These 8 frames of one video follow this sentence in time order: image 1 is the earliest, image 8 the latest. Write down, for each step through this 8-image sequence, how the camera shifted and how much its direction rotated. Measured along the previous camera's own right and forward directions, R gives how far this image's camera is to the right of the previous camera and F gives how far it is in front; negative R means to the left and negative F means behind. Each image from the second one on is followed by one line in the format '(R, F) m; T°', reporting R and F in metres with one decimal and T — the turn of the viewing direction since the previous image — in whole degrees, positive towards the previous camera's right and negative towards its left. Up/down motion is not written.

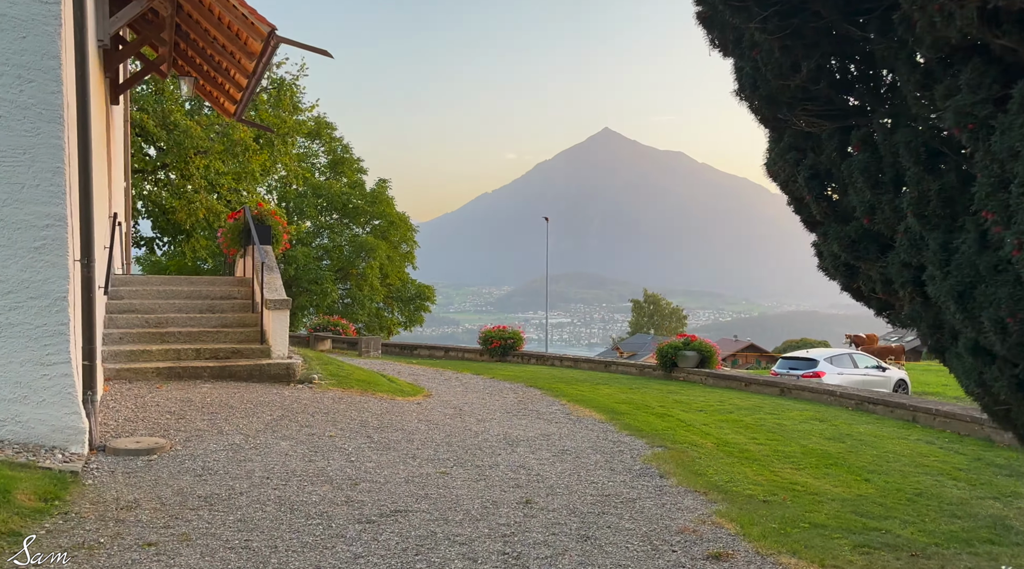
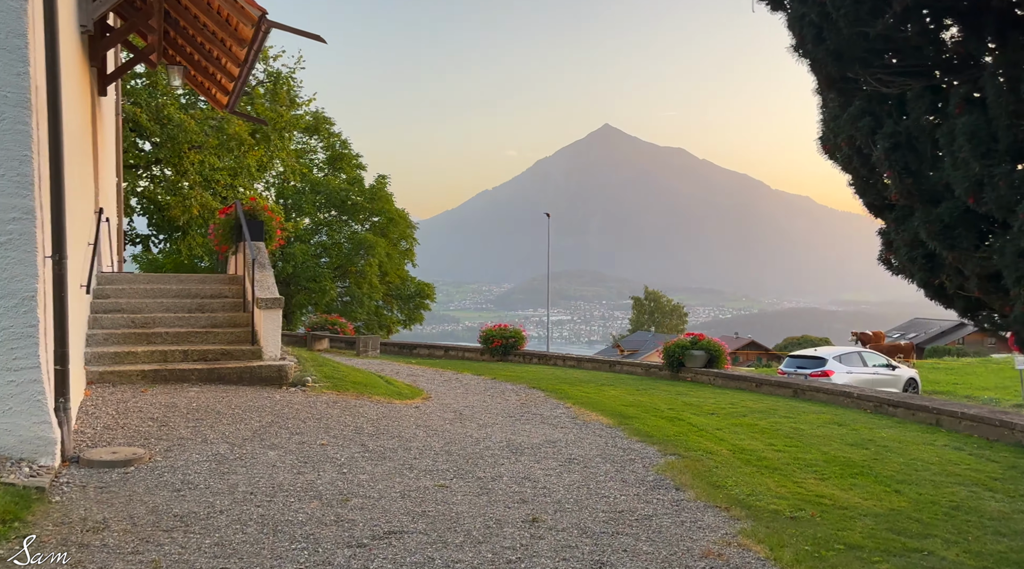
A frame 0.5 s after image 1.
(0.0, +0.5) m; 0°
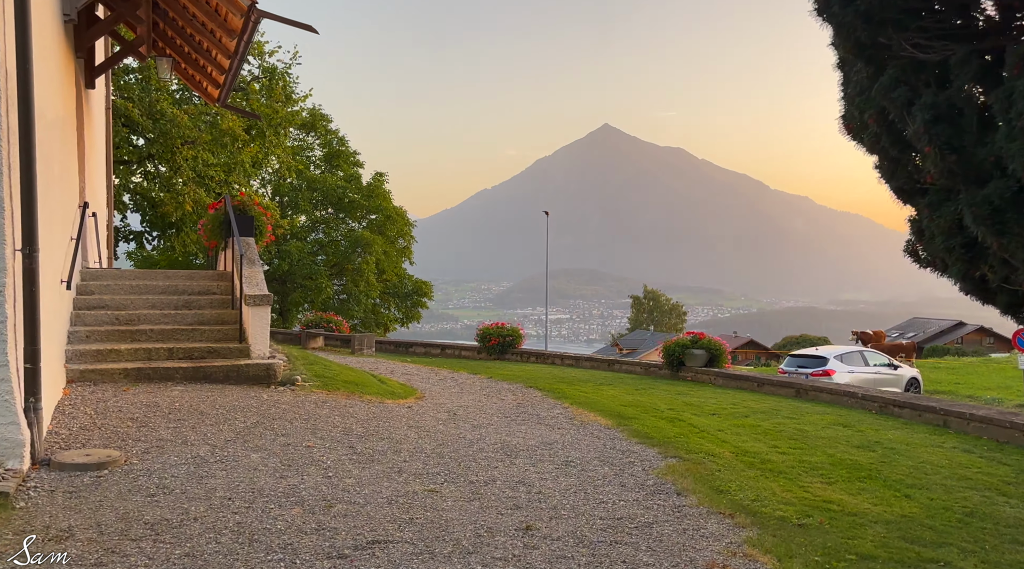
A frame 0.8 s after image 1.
(0.0, +0.3) m; 0°
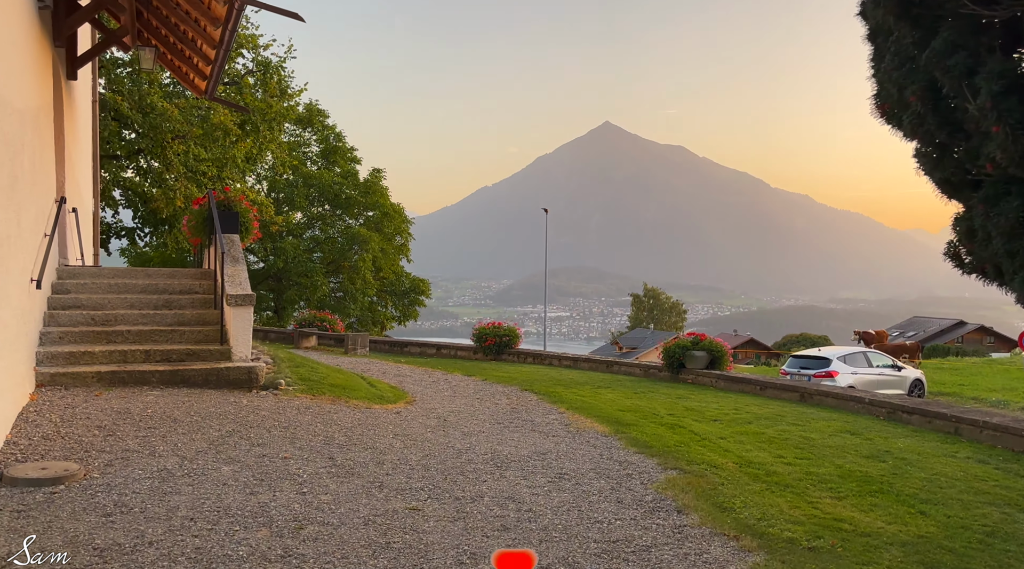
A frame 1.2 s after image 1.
(+0.1, +0.4) m; 0°
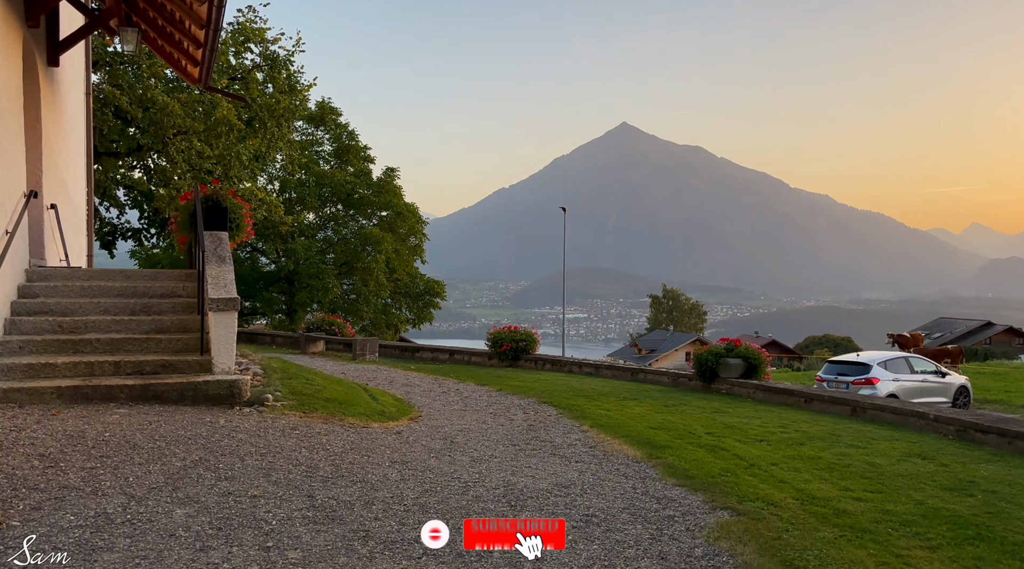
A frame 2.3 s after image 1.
(0.0, +1.1) m; -1°
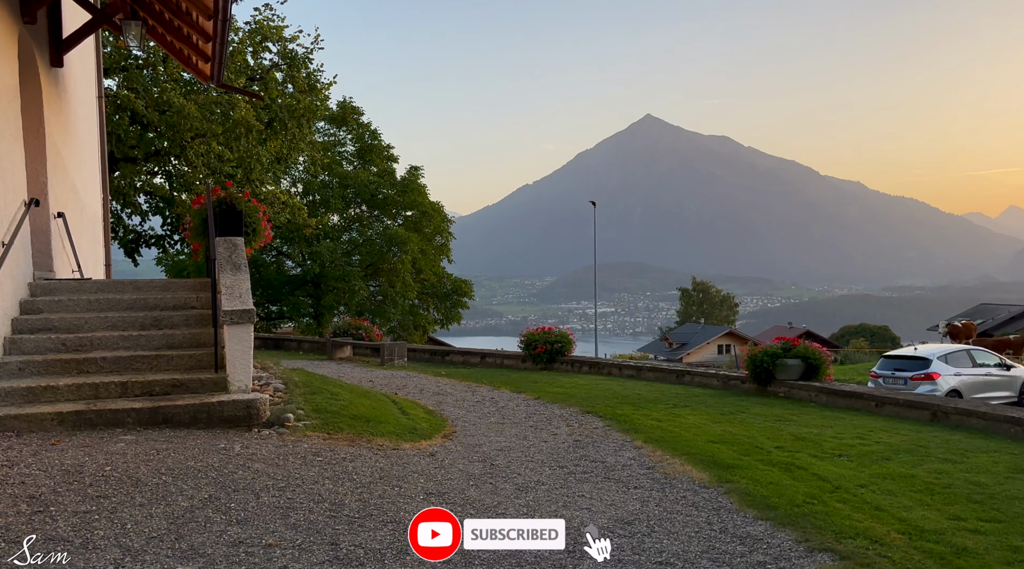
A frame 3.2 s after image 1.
(-0.2, +0.8) m; -2°
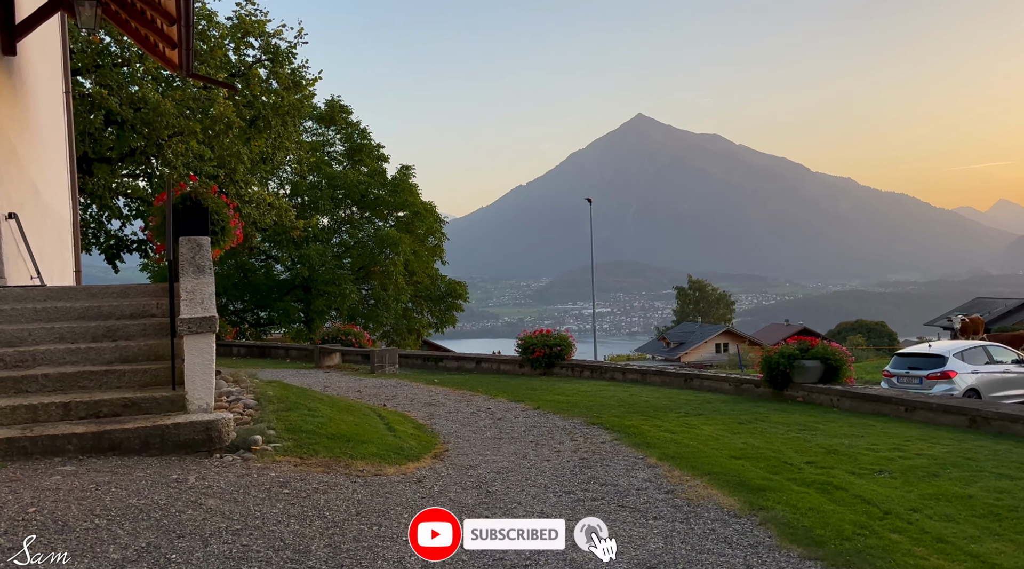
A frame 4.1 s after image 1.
(0.0, +0.9) m; 0°
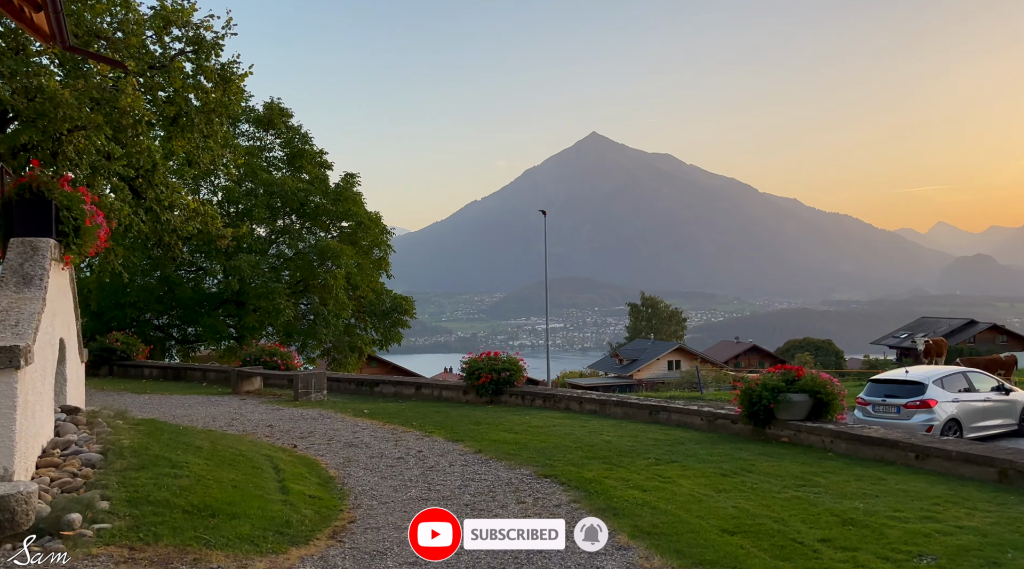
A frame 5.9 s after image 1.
(+0.2, +1.8) m; +3°
